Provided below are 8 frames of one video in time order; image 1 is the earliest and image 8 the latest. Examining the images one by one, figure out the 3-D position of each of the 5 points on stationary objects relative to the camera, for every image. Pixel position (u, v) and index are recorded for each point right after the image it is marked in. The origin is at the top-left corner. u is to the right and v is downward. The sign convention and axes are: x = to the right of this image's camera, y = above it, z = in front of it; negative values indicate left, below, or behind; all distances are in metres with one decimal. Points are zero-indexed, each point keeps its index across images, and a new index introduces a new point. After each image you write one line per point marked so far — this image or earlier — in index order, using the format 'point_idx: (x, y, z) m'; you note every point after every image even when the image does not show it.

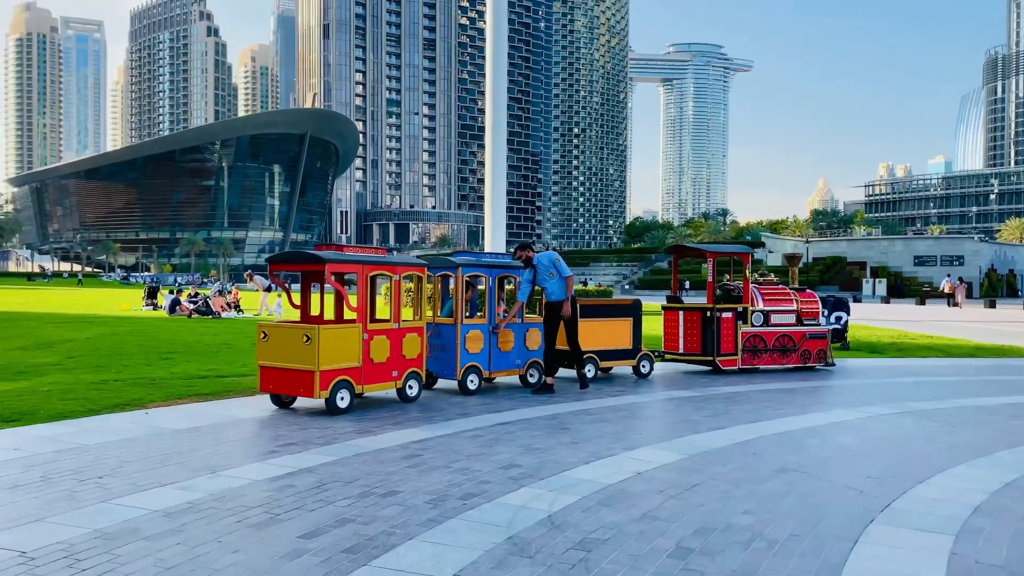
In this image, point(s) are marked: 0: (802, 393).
0: (+4.2, -1.5, +12.5) m
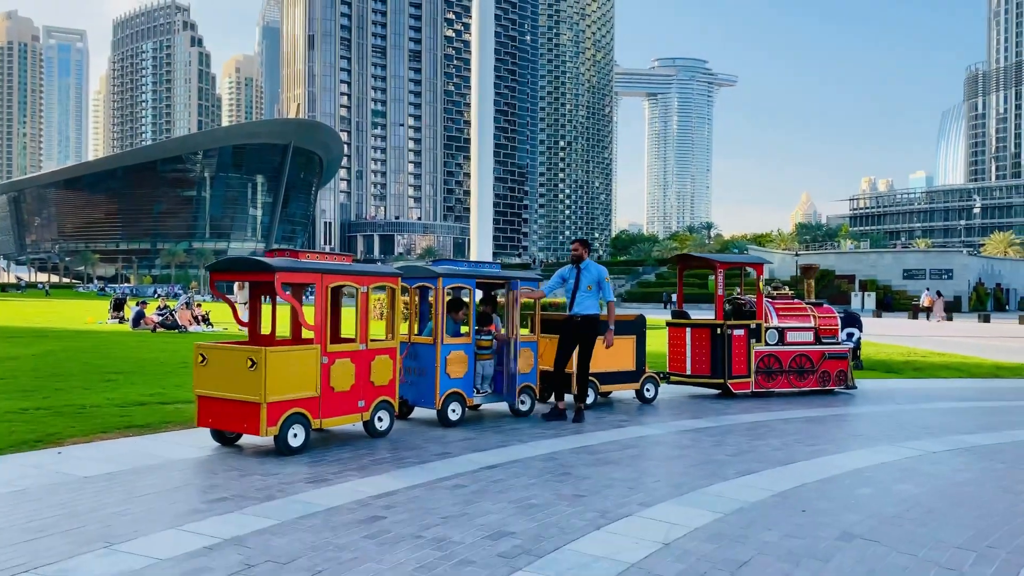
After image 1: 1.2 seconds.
0: (+4.1, -1.7, +11.0) m
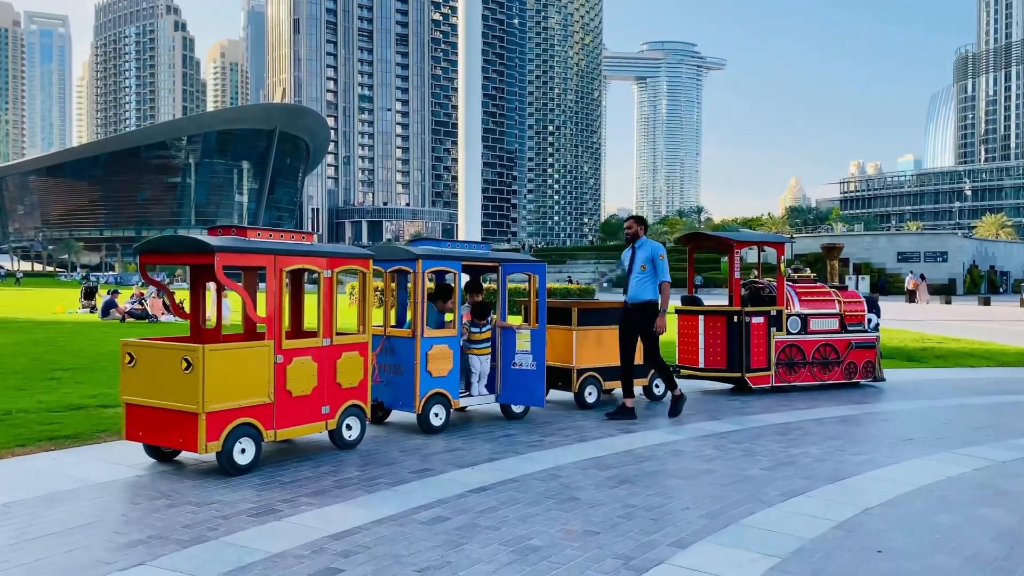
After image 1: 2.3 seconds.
0: (+4.0, -1.5, +9.6) m
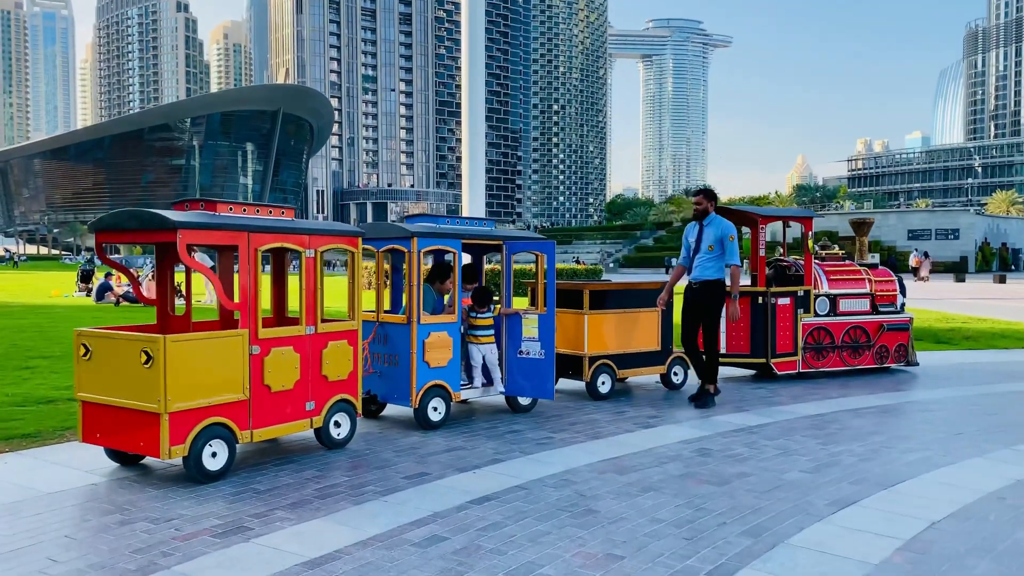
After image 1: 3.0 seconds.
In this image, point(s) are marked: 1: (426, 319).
0: (+4.1, -1.3, +8.8) m
1: (-0.8, -0.3, +7.7) m
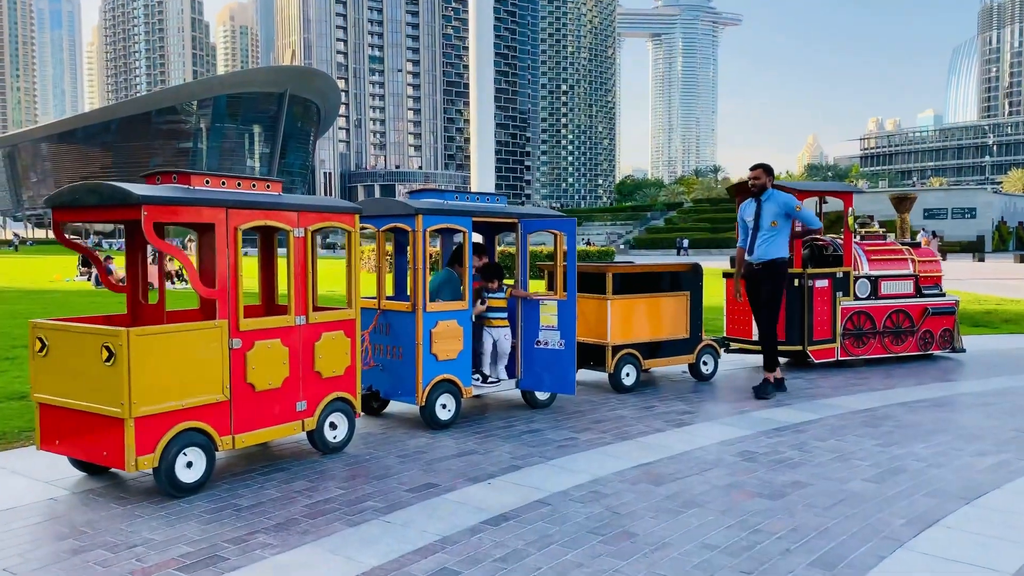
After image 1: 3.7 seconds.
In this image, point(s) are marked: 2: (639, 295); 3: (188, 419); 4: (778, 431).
0: (+4.2, -1.1, +7.9) m
1: (-0.6, -0.2, +6.9) m
2: (+1.3, -0.1, +8.6) m
3: (-2.0, -0.8, +5.2) m
4: (+2.1, -1.2, +6.9) m
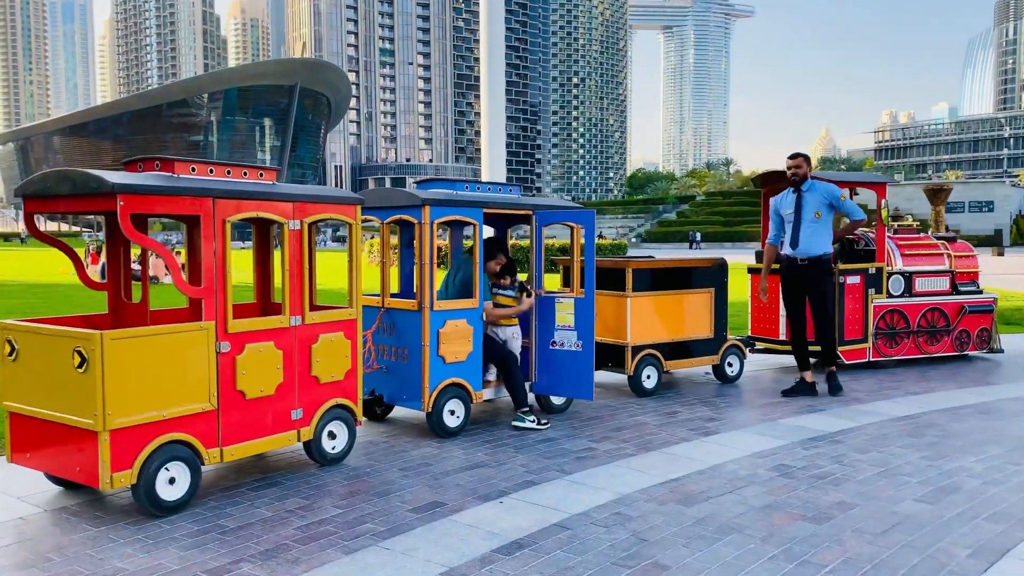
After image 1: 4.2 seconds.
0: (+4.3, -1.1, +7.4) m
1: (-0.5, -0.1, +6.4) m
2: (+1.4, 0.0, +8.1) m
3: (-1.9, -0.8, +4.7) m
4: (+2.2, -1.1, +6.4) m
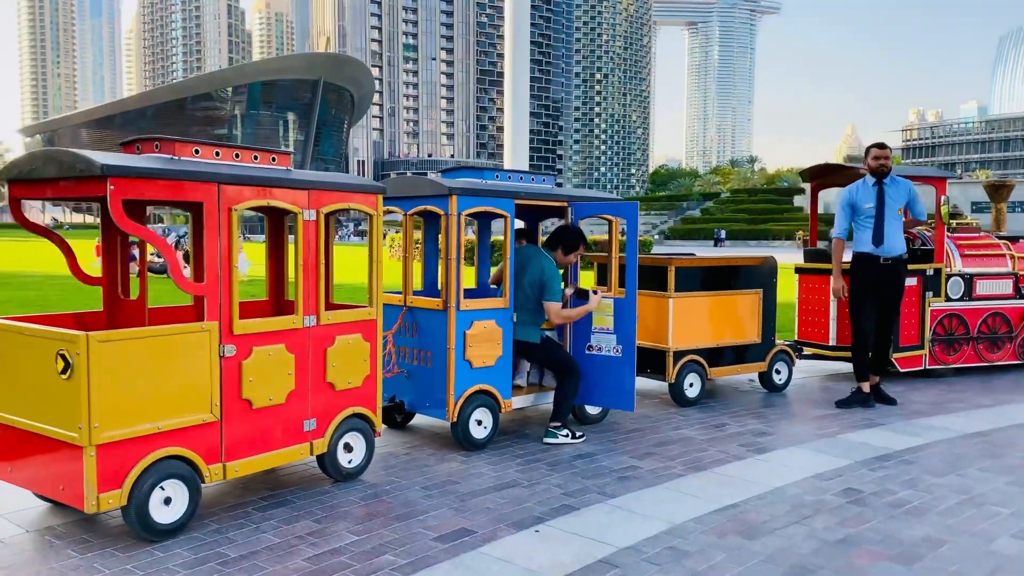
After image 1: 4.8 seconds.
0: (+4.6, -1.1, +6.7) m
1: (-0.3, -0.1, +5.8) m
2: (+1.7, 0.0, +7.5) m
3: (-1.7, -0.8, +4.2) m
4: (+2.5, -1.2, +5.7) m
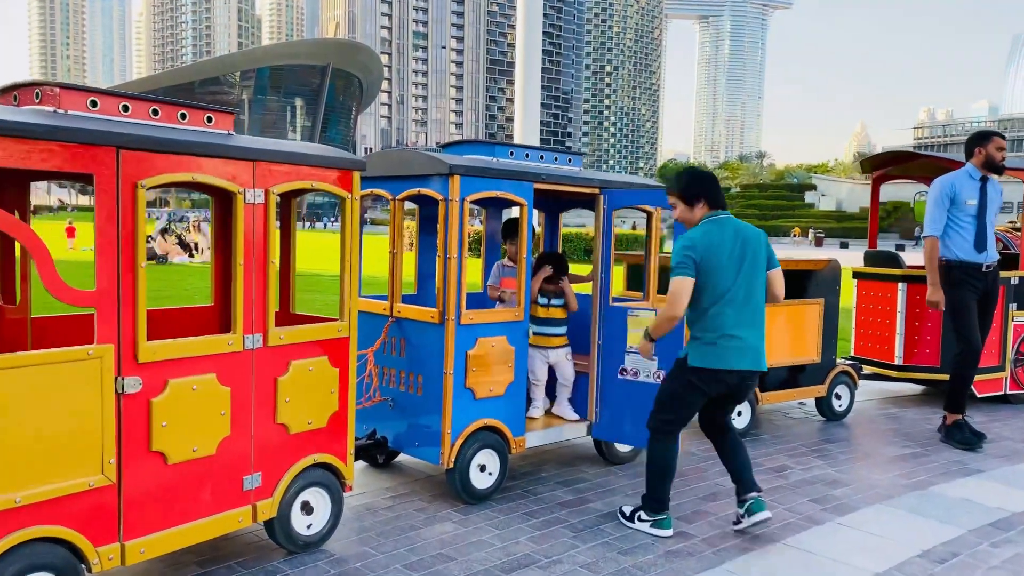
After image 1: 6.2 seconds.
0: (+4.6, -1.3, +5.4) m
1: (-0.2, -0.2, +4.5) m
2: (+1.8, -0.1, +6.1) m
3: (-1.6, -0.8, +2.9) m
4: (+2.5, -1.3, +4.4) m
